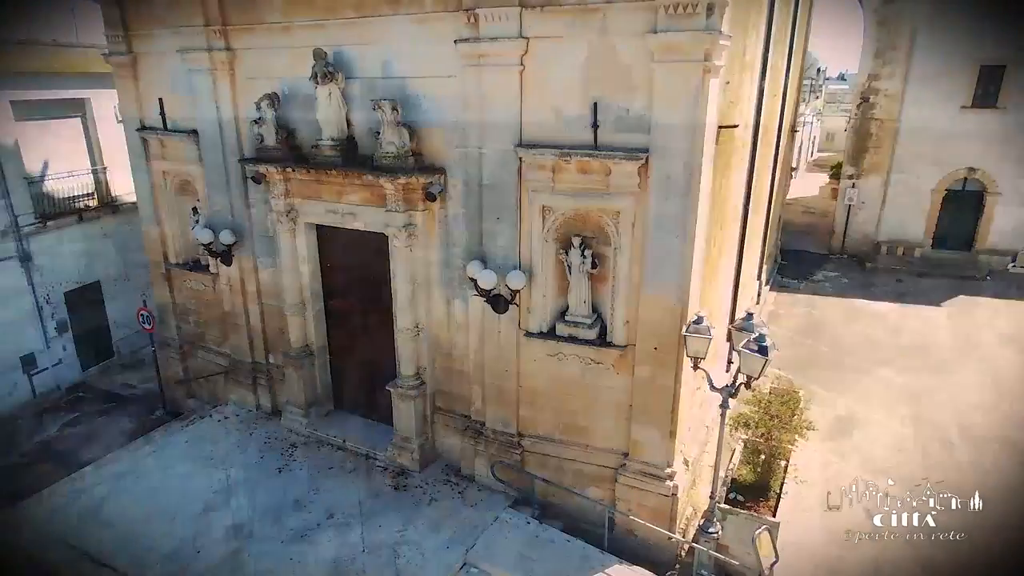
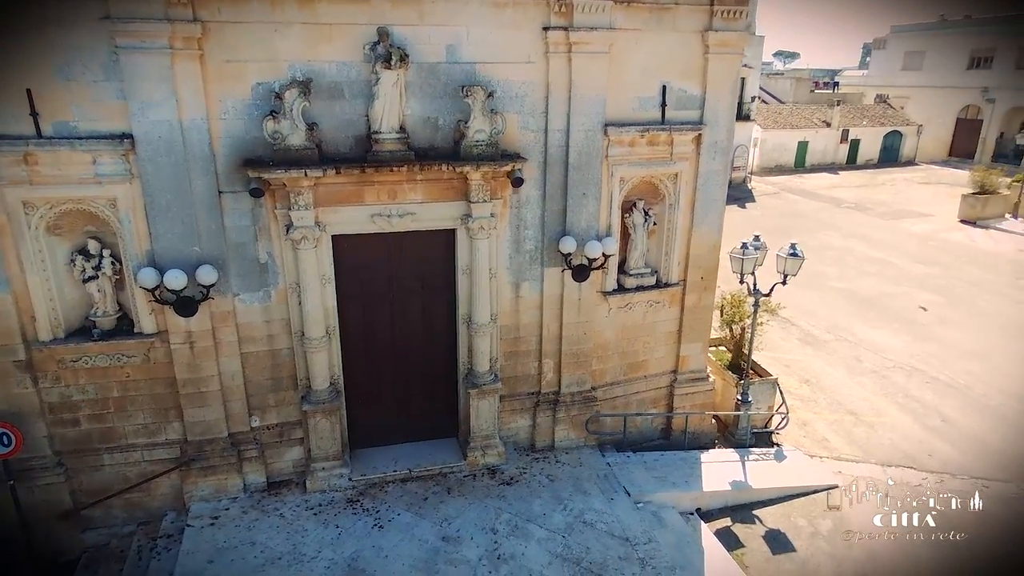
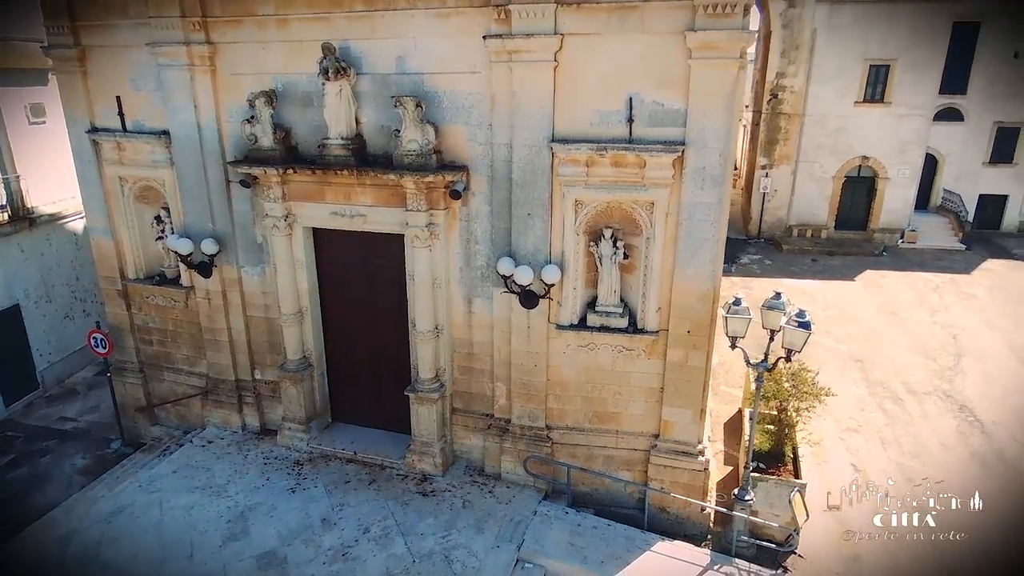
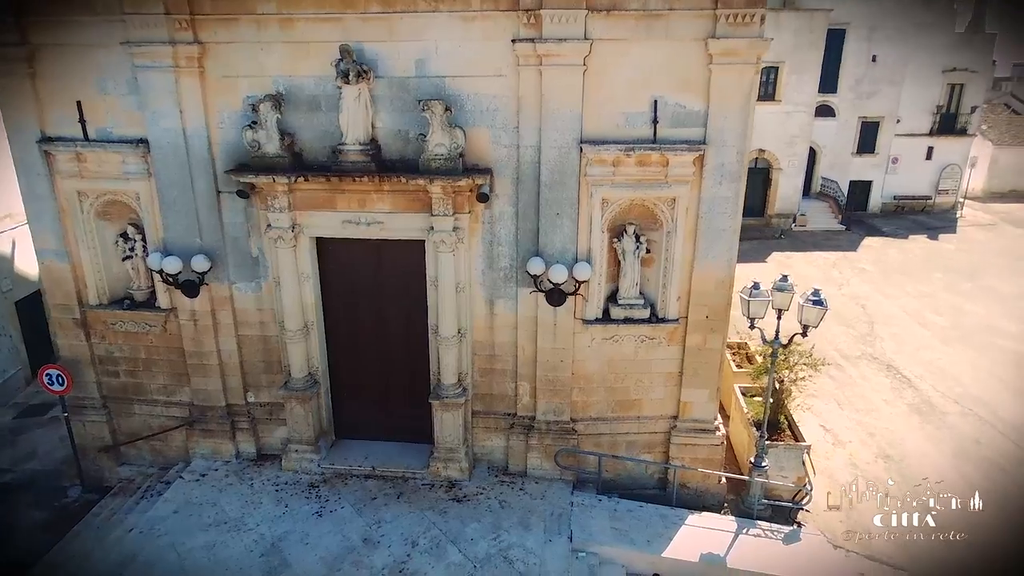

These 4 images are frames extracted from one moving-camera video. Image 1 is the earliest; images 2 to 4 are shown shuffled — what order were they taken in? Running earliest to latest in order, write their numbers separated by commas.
3, 4, 2
